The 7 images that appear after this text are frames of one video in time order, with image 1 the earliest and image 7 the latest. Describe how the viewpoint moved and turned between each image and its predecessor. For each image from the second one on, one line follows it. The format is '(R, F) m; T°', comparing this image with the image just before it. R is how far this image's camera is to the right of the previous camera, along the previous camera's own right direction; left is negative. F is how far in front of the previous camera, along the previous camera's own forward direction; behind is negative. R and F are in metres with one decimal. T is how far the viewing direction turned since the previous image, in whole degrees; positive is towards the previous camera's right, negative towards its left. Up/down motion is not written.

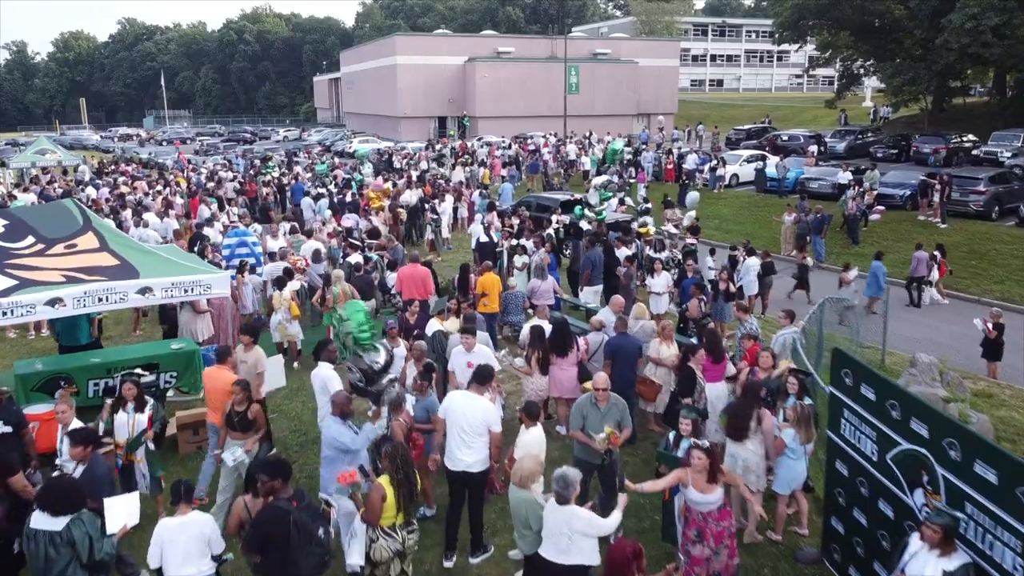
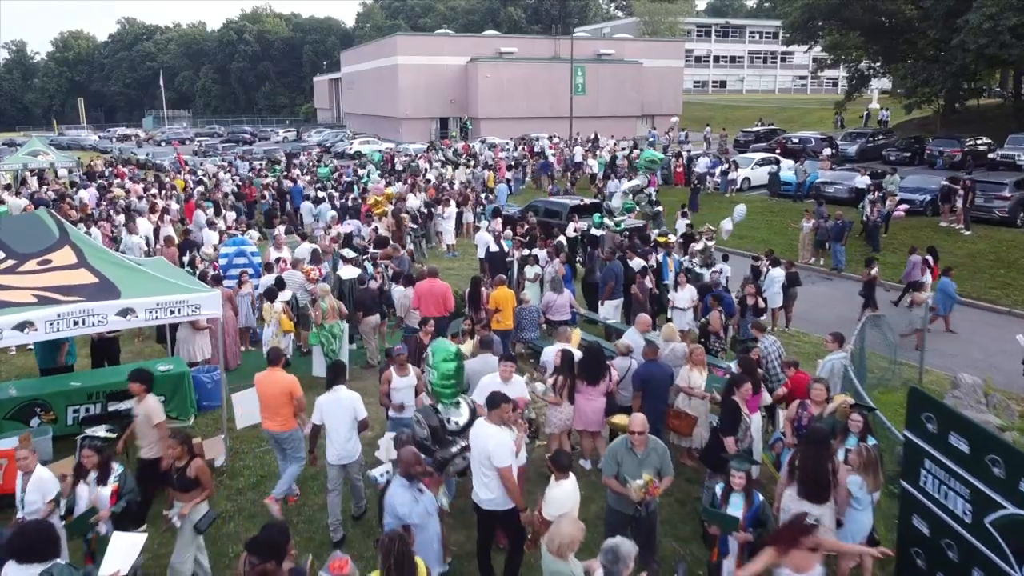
(-0.2, +0.8) m; 0°
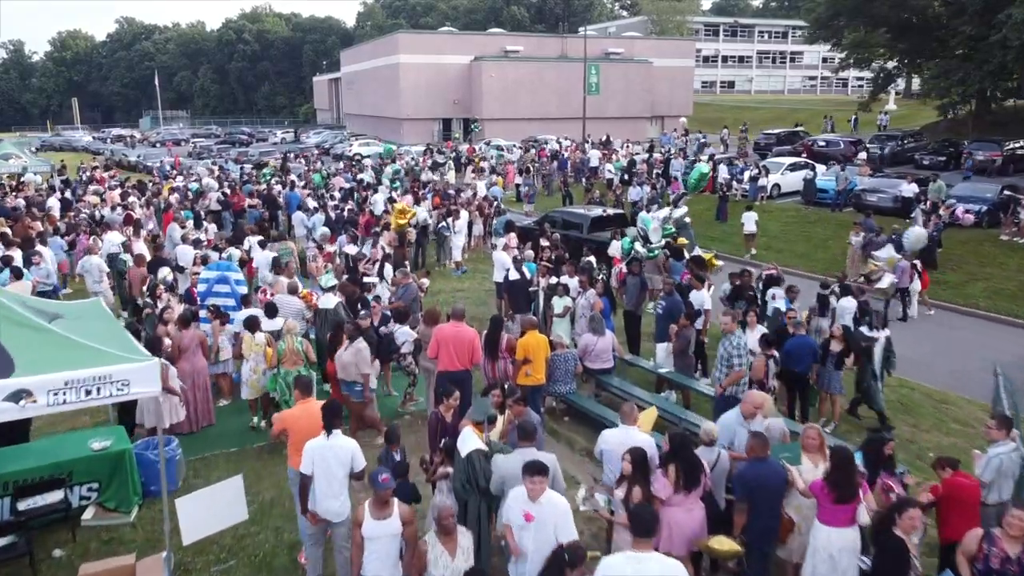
(-0.3, +2.1) m; 0°
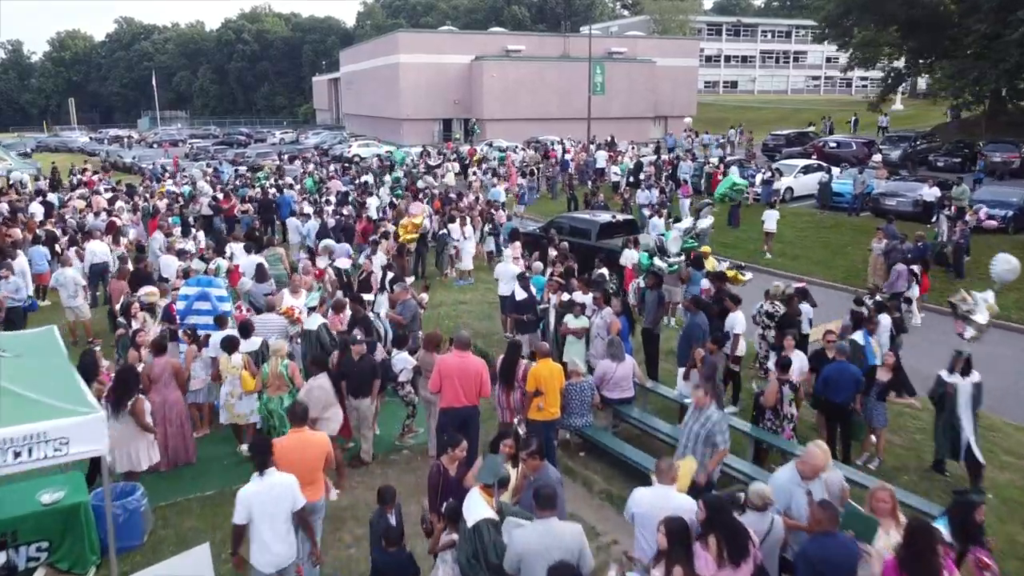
(-0.1, +0.9) m; 0°
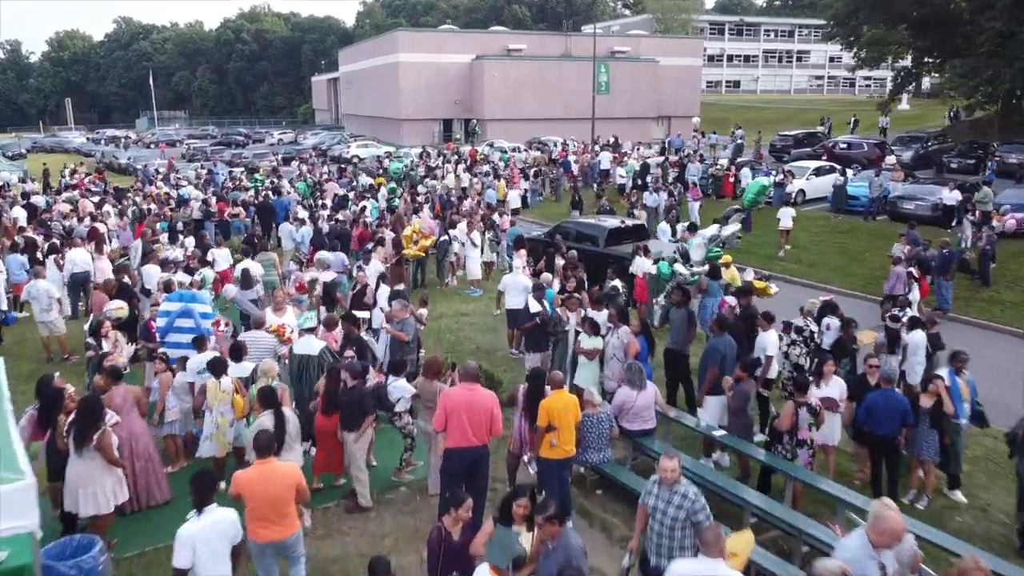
(-0.1, +0.8) m; 0°
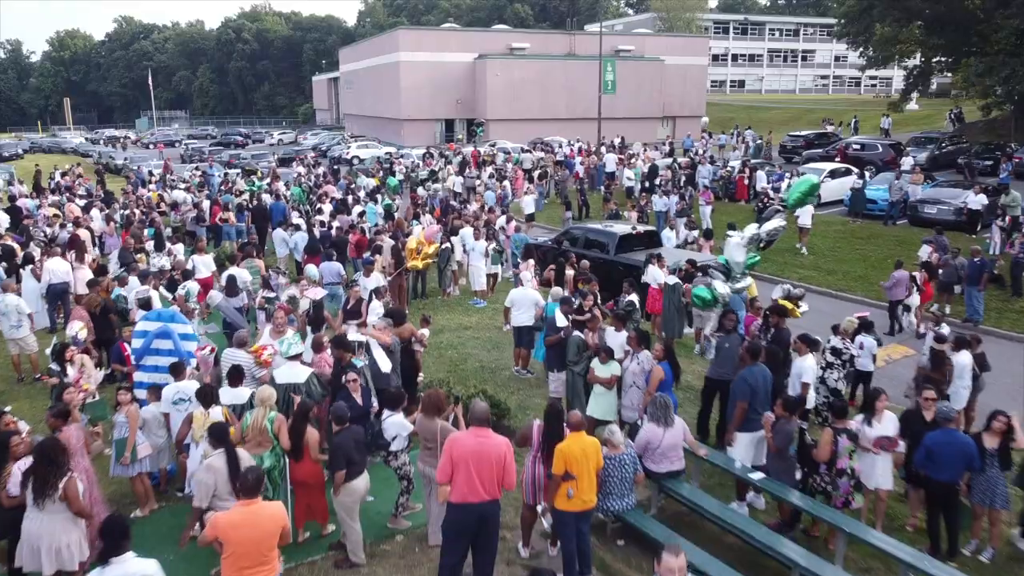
(-0.1, +0.9) m; 0°
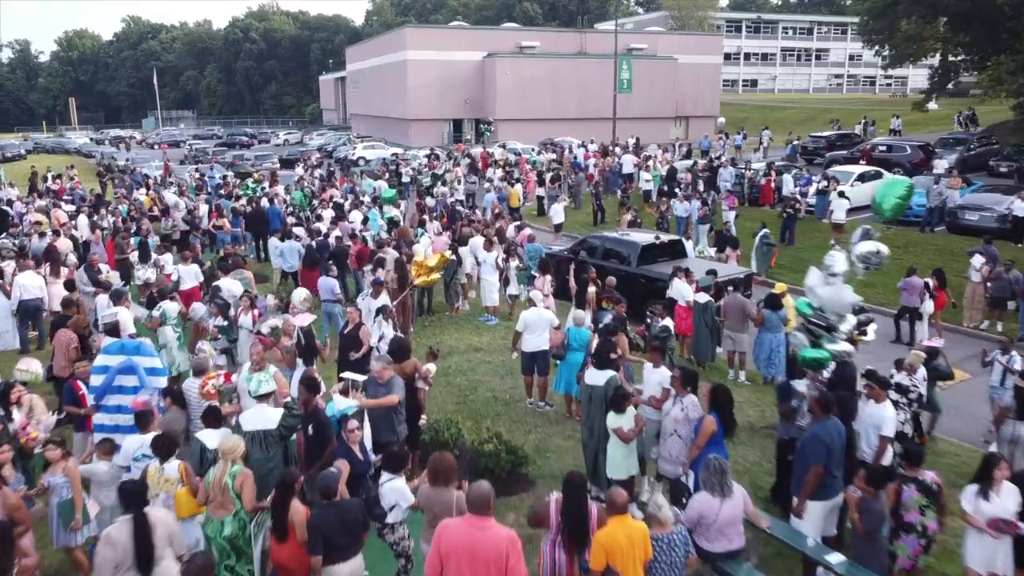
(-0.1, +1.2) m; -1°
